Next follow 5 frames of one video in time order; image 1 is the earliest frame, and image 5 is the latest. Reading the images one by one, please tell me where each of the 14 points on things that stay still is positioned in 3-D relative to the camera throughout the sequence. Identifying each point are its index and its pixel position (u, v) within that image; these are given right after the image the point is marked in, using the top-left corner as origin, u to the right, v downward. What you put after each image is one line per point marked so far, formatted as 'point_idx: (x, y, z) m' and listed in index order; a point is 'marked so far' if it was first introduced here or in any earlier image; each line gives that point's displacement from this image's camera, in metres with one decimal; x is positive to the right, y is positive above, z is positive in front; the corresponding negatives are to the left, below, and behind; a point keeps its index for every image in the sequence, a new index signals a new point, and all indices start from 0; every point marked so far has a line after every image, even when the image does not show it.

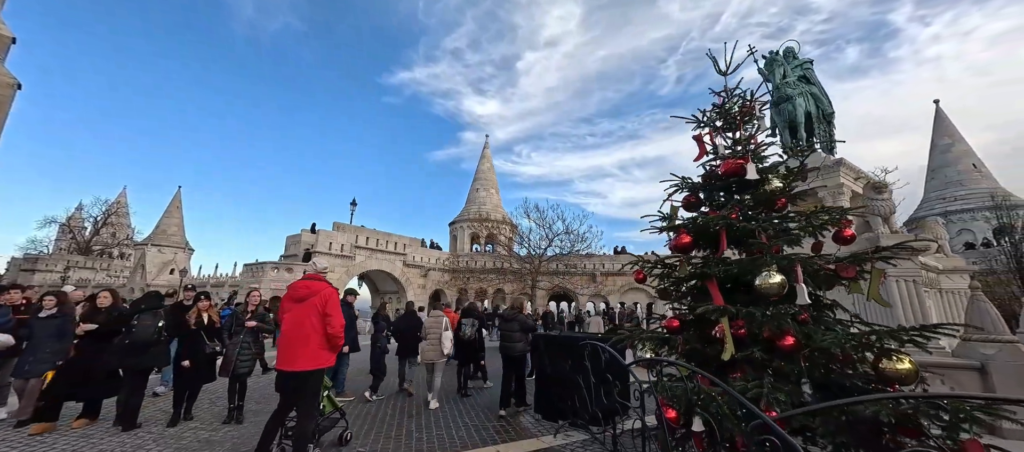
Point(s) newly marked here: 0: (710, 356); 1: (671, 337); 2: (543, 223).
0: (+1.7, -1.1, +3.3) m
1: (+1.4, -1.0, +3.5) m
2: (+1.6, +0.2, +19.7) m
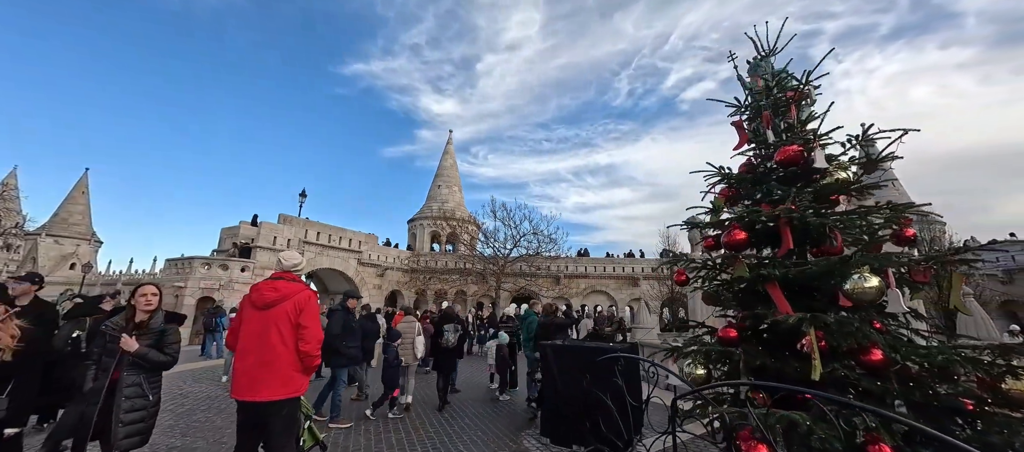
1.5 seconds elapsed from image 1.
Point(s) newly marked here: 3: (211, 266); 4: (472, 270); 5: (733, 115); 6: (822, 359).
0: (+1.9, -1.0, +2.8) m
1: (+1.6, -0.9, +2.9) m
2: (-0.2, +0.2, +19.1) m
3: (-11.7, -1.6, +15.2) m
4: (-2.0, -2.2, +19.7) m
5: (+2.3, +1.1, +4.0) m
6: (+2.0, -0.8, +2.5) m
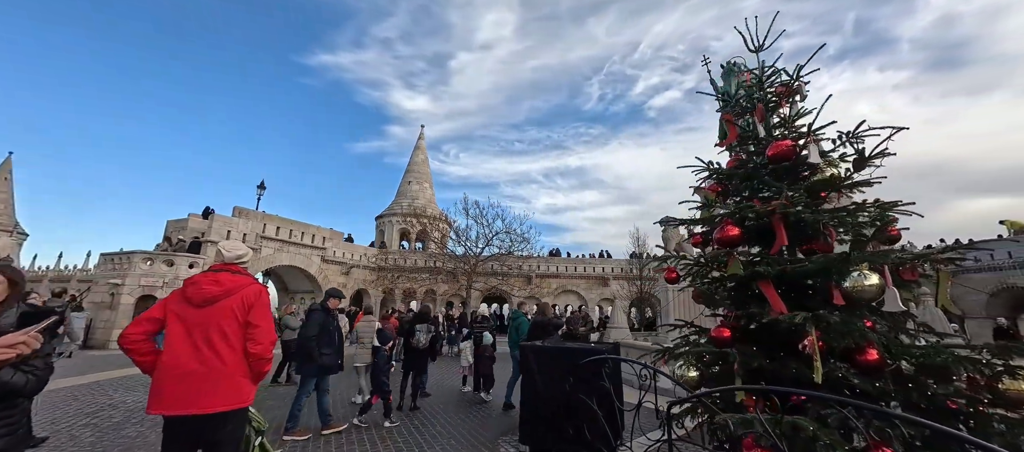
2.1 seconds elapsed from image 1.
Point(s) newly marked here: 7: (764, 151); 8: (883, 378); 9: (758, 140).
0: (+1.8, -1.0, +2.7) m
1: (+1.5, -0.9, +2.7) m
2: (-1.5, +0.2, +18.7) m
3: (-12.7, -1.3, +14.0) m
4: (-3.4, -2.1, +19.2) m
5: (+2.1, +1.2, +3.9) m
6: (+1.9, -0.8, +2.4) m
7: (+2.2, +0.7, +3.5) m
8: (+2.4, -1.0, +2.5) m
9: (+2.2, +0.8, +3.6) m
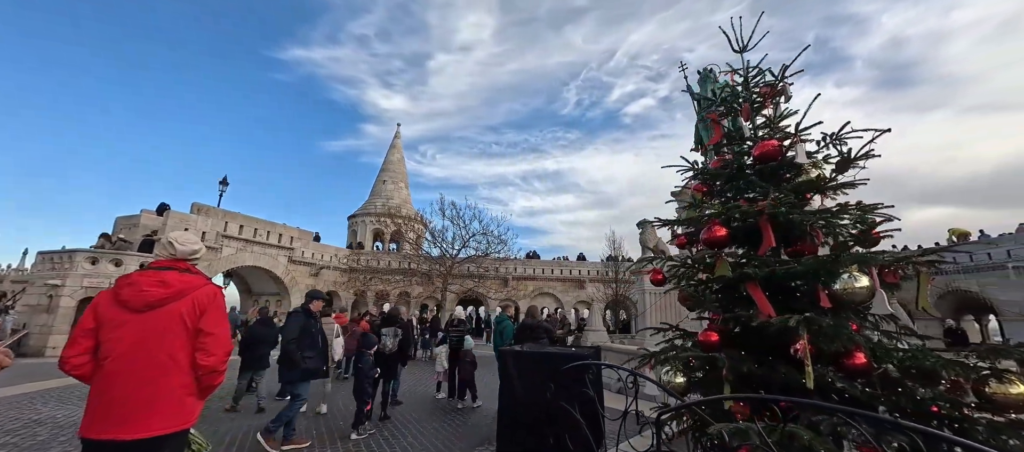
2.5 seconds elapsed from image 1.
0: (+1.7, -1.0, +2.6) m
1: (+1.4, -0.9, +2.6) m
2: (-2.6, +0.2, +18.4) m
3: (-13.5, -1.2, +13.0) m
4: (-4.6, -2.2, +18.8) m
5: (+1.9, +1.2, +3.9) m
6: (+1.8, -0.8, +2.3) m
7: (+2.1, +0.6, +3.4) m
8: (+2.3, -1.0, +2.5) m
9: (+2.1, +0.8, +3.5) m
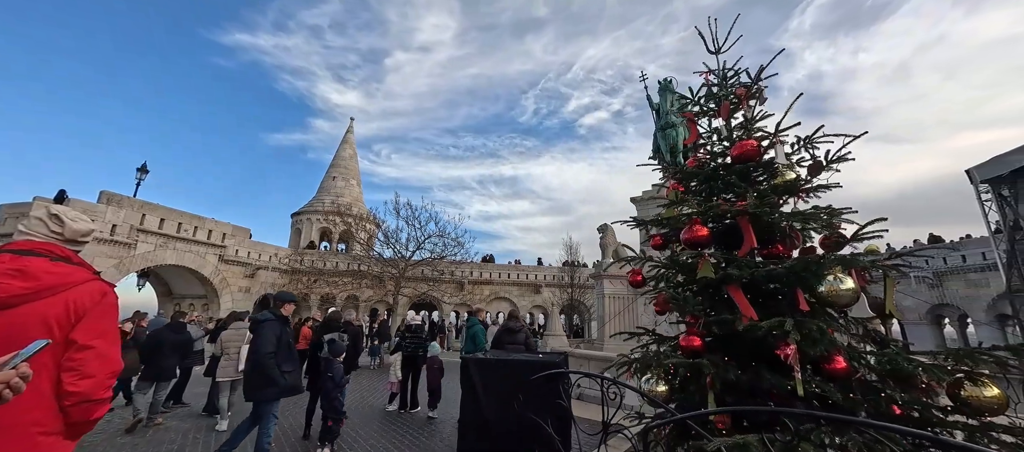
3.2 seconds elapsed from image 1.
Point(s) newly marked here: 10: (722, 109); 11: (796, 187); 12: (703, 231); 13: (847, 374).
0: (+1.5, -1.0, +2.5) m
1: (+1.2, -0.9, +2.5) m
2: (-4.5, +0.1, +17.7) m
3: (-14.8, -0.9, +11.1) m
4: (-6.6, -2.1, +17.8) m
5: (+1.6, +1.1, +3.8) m
6: (+1.6, -0.8, +2.2) m
7: (+1.8, +0.6, +3.4) m
8: (+2.1, -1.0, +2.4) m
9: (+1.8, +0.8, +3.5) m
10: (+1.8, +1.0, +3.5) m
11: (+2.2, +0.3, +3.0) m
12: (+1.4, 0.0, +2.8) m
13: (+2.0, -0.9, +2.4) m
